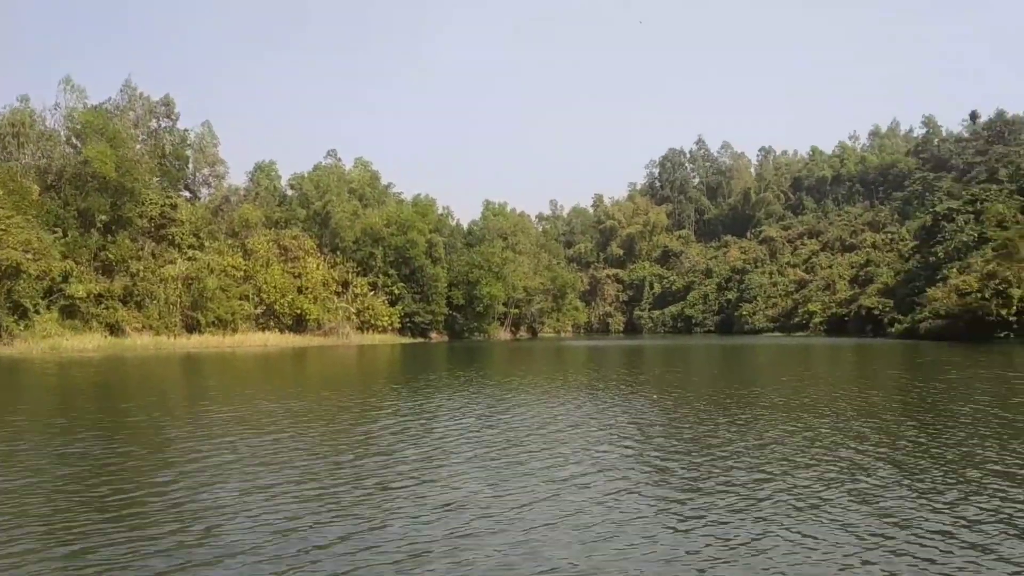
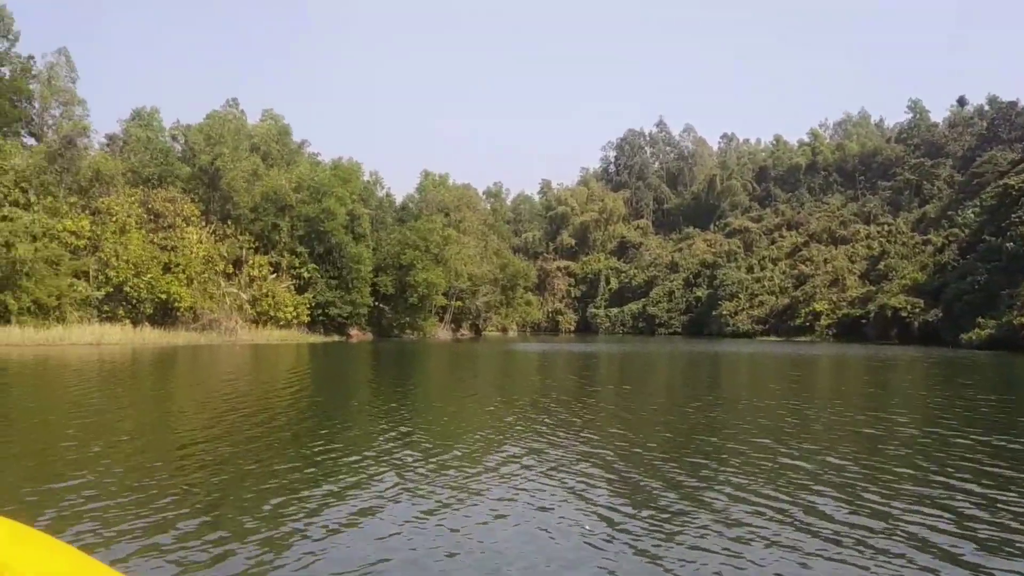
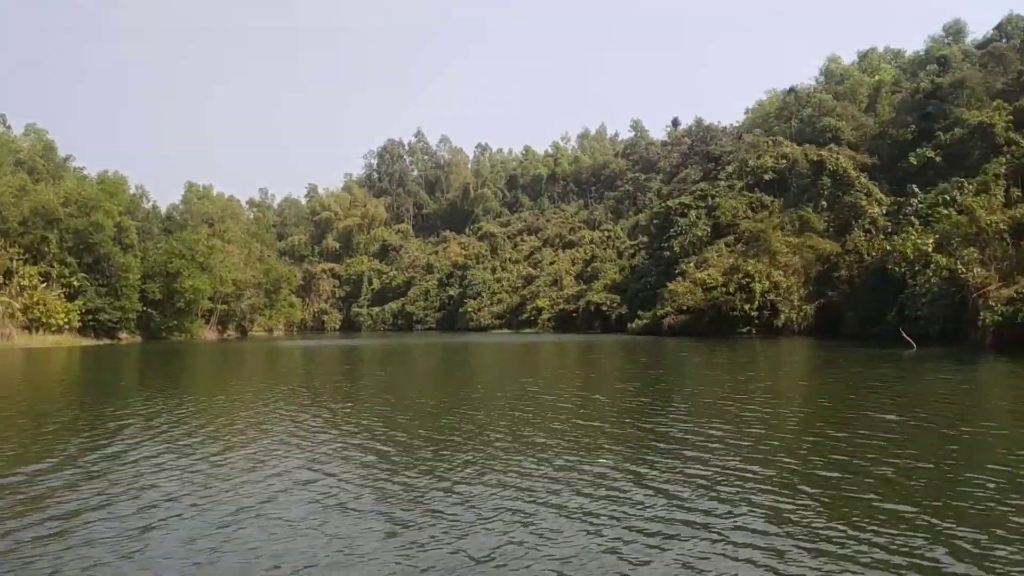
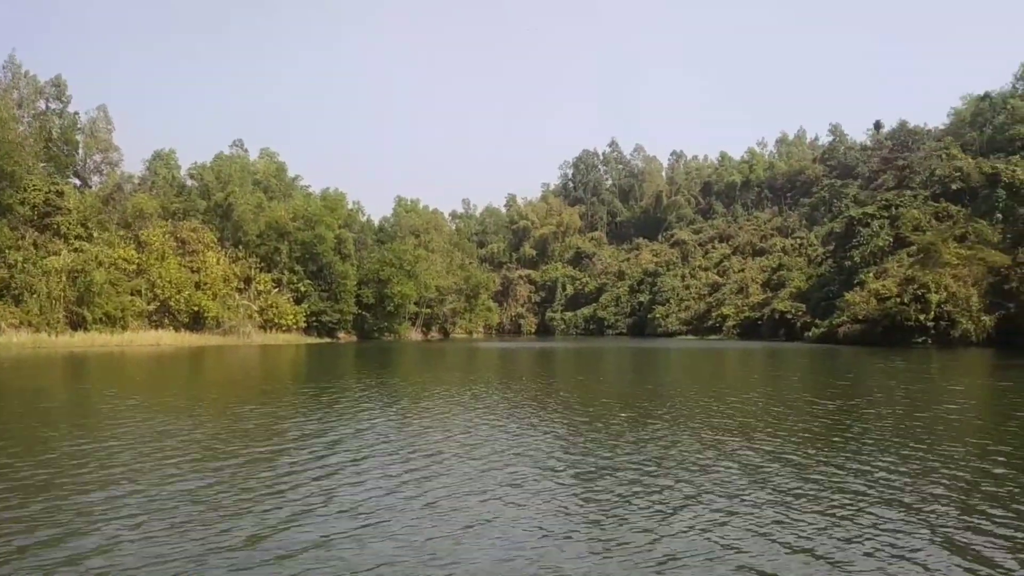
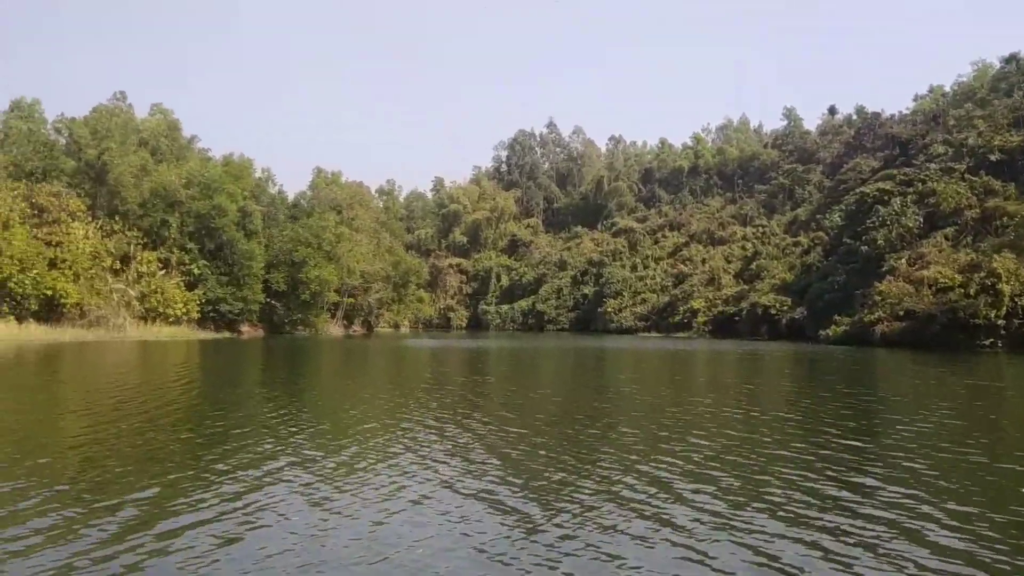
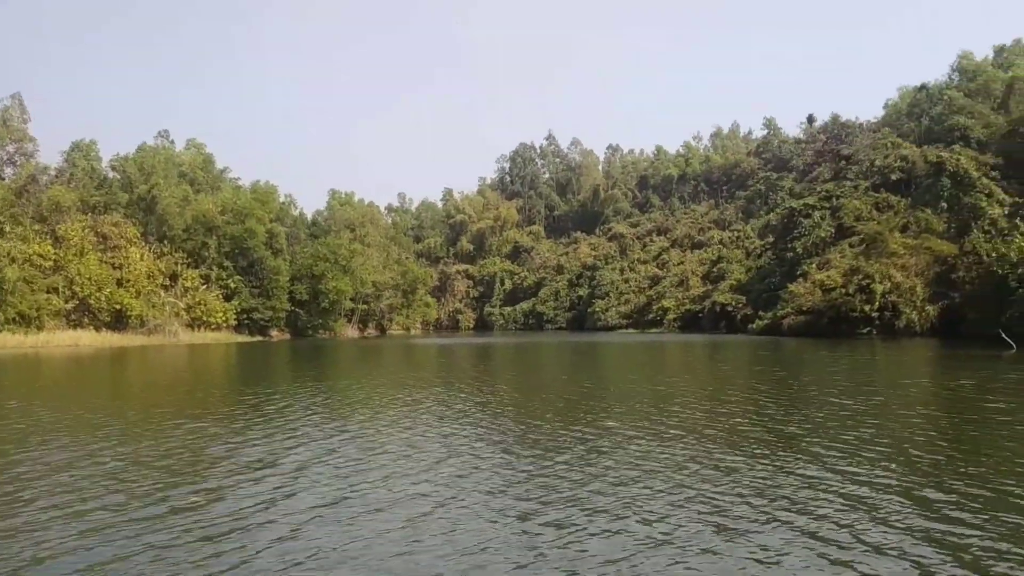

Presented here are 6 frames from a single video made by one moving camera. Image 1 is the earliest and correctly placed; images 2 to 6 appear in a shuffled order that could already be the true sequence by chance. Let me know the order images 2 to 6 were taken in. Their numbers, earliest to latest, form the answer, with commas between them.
4, 6, 3, 5, 2
